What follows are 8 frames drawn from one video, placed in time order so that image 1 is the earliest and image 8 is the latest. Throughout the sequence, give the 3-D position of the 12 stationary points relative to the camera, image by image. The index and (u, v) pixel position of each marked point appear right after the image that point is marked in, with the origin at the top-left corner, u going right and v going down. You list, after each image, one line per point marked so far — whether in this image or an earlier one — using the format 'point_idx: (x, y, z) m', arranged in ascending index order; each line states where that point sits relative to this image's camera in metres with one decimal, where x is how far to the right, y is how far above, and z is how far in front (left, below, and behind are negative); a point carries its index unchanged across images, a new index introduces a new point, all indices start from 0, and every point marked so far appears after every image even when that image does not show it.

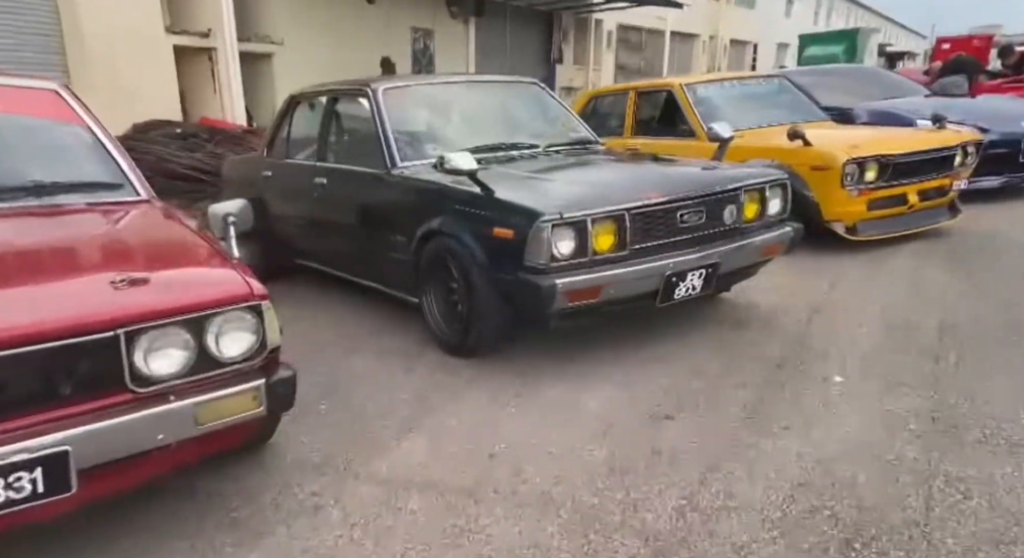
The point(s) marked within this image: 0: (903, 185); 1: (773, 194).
0: (+3.1, +0.7, +5.2) m
1: (+1.4, +0.5, +3.5) m
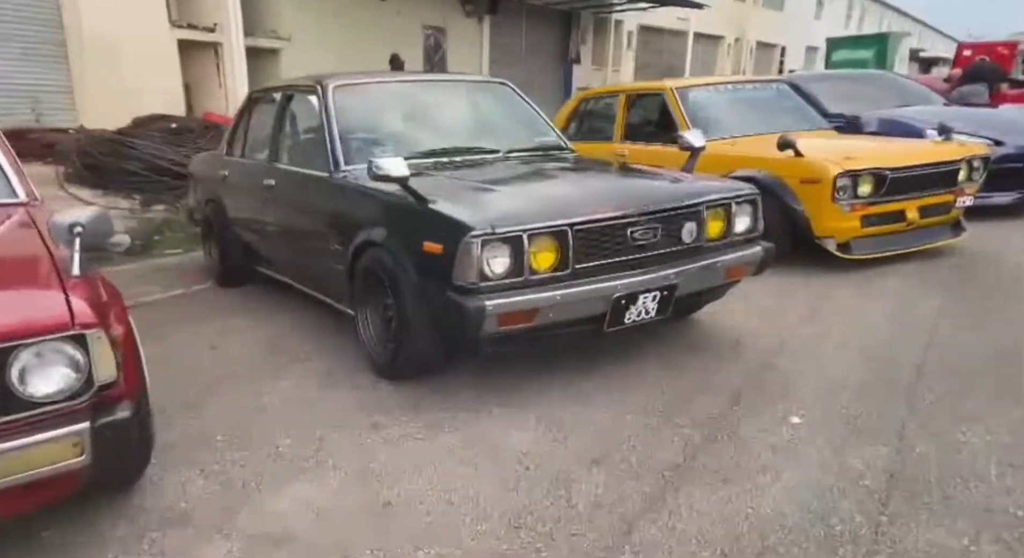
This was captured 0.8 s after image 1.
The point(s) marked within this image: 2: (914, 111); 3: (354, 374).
0: (+2.9, +0.6, +4.9) m
1: (+1.1, +0.3, +3.3) m
2: (+4.6, +1.9, +7.6) m
3: (-0.7, -0.4, +3.0) m
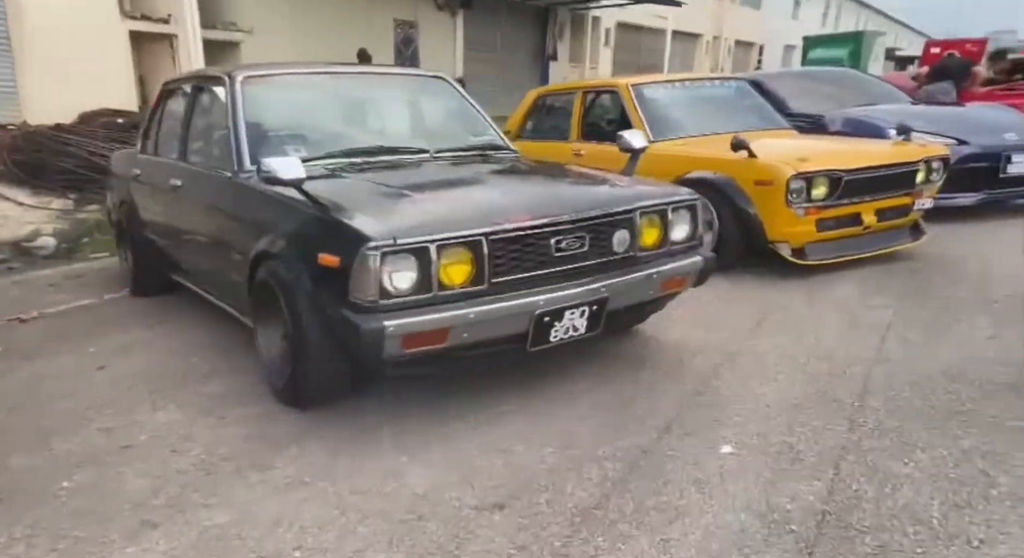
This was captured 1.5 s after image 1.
0: (+2.5, +0.5, +4.7) m
1: (+0.8, +0.3, +3.0) m
2: (+4.1, +1.9, +7.4) m
3: (-1.1, -0.5, +2.7) m
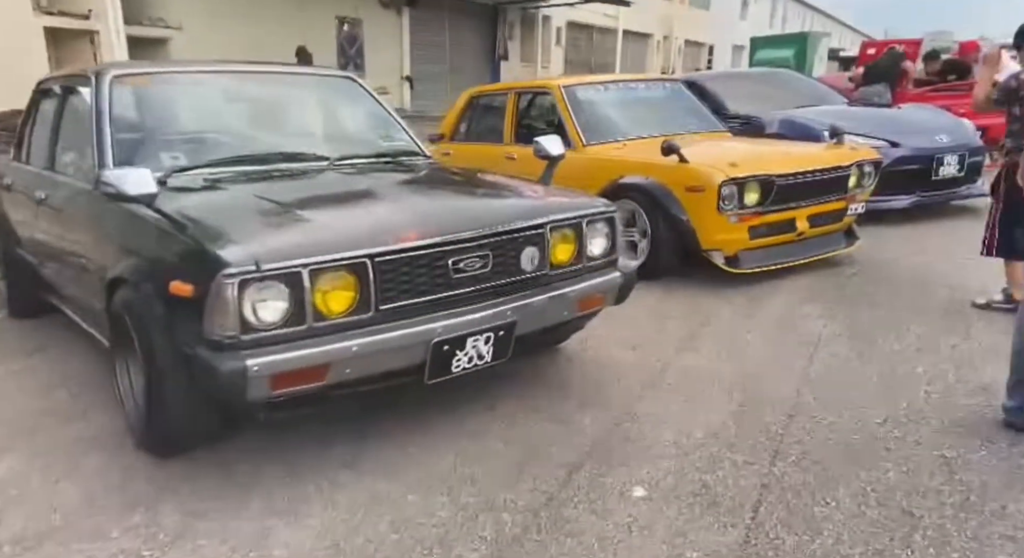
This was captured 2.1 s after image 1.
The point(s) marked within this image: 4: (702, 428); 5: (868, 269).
0: (+1.9, +0.5, +4.6) m
1: (+0.4, +0.2, +2.8) m
2: (+3.4, +1.9, +7.4) m
3: (-1.4, -0.6, +2.4) m
4: (+0.7, -0.6, +2.6) m
5: (+2.7, +0.1, +5.0) m
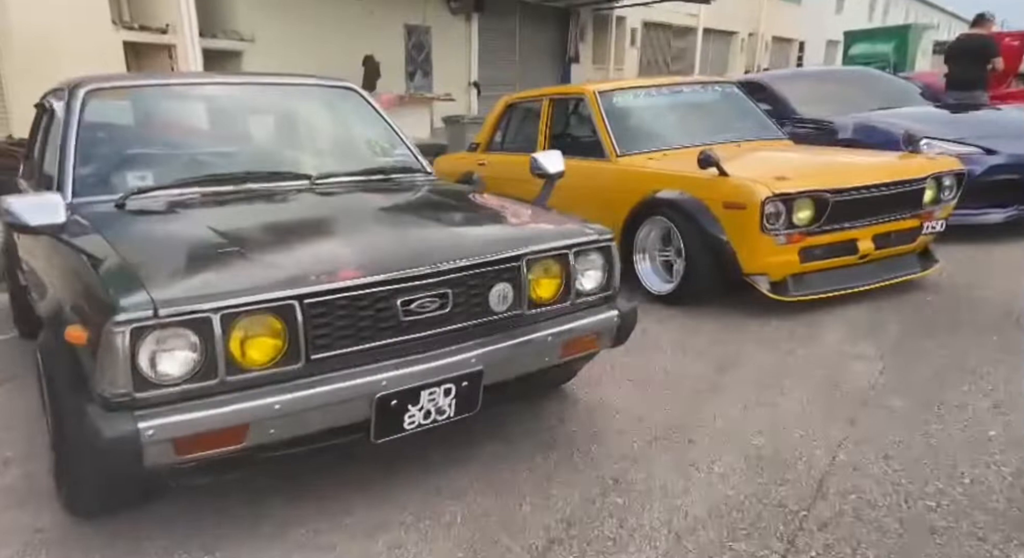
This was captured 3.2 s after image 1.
0: (+2.1, +0.3, +4.0) m
1: (+0.3, +0.1, +2.4) m
2: (+3.8, +1.7, +6.7) m
3: (-1.6, -0.7, +2.2) m
4: (+0.6, -0.7, +2.1) m
5: (+2.8, -0.1, +4.3) m
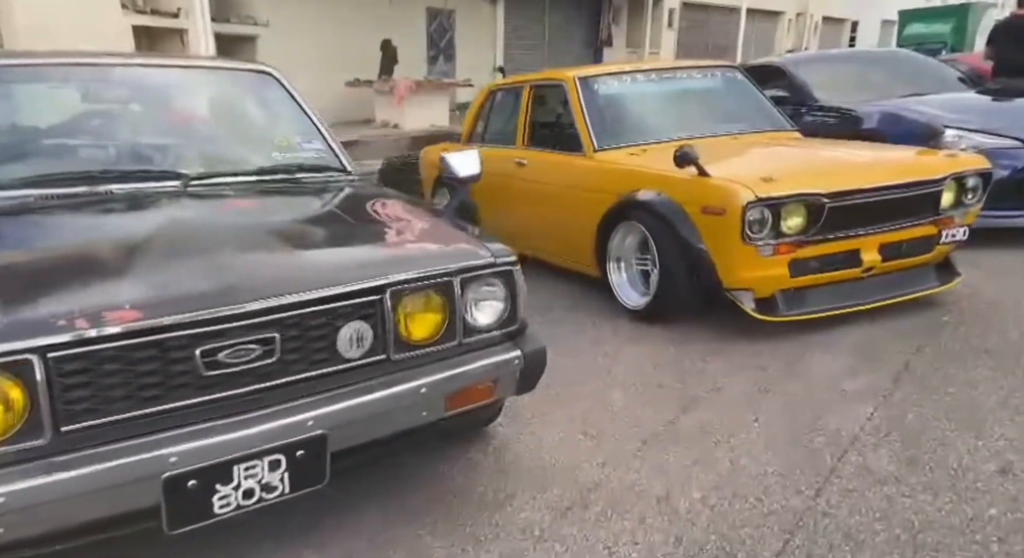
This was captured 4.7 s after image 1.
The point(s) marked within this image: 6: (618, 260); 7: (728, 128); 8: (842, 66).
0: (+1.8, +0.2, +3.5) m
1: (-0.1, 0.0, +1.9) m
2: (+3.7, +1.6, +6.0) m
3: (-1.9, -0.8, +1.8) m
4: (+0.2, -0.8, +1.6) m
5: (+2.5, -0.2, +3.7) m
6: (+0.7, +0.1, +4.2) m
7: (+1.6, +1.1, +4.9) m
8: (+3.5, +2.3, +7.1) m
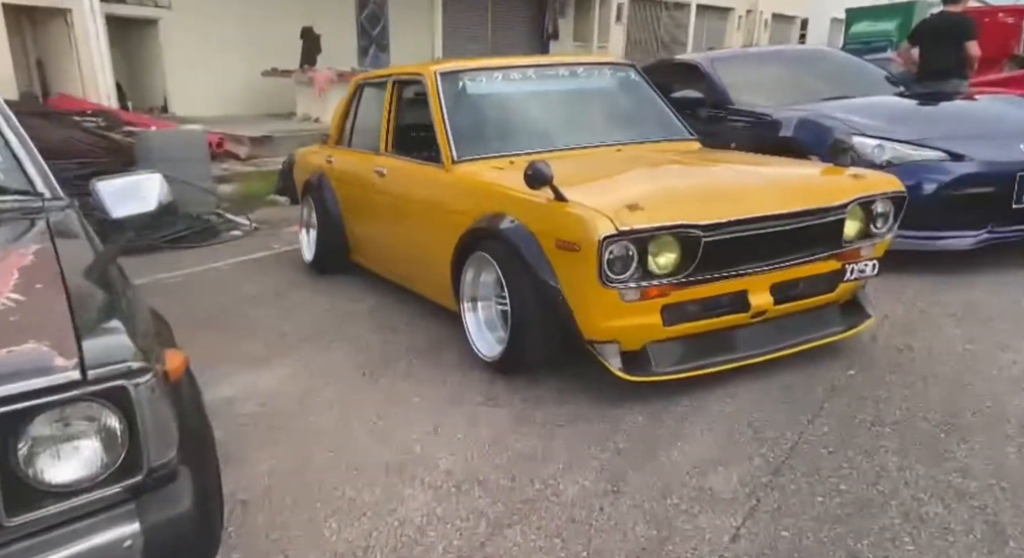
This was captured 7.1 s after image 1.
0: (+0.9, 0.0, +2.8) m
1: (-0.8, -0.3, +1.2) m
2: (+2.7, +1.4, +5.4) m
3: (-2.7, -1.0, +0.9) m
4: (-0.5, -1.1, +0.9) m
5: (+1.7, -0.4, +3.1) m
6: (-0.2, -0.1, +3.5) m
7: (+0.7, +0.9, +4.2) m
8: (+2.4, +2.1, +6.5) m
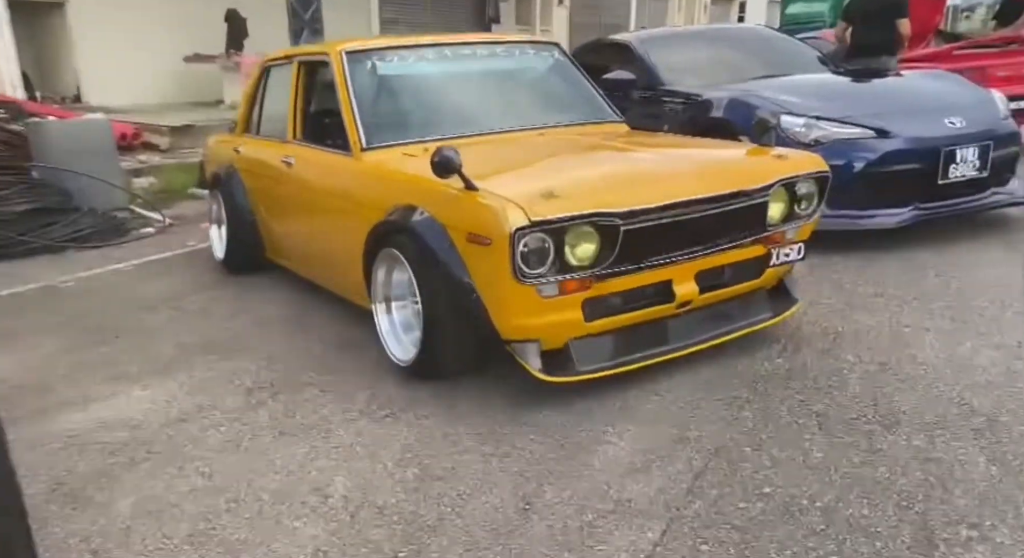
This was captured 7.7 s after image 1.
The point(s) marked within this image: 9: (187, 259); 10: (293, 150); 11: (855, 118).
0: (+0.6, 0.0, +2.6) m
1: (-1.0, -0.3, +0.9) m
2: (+2.1, +1.6, +5.3) m
3: (-2.8, -1.2, +0.5) m
4: (-0.7, -1.1, +0.7) m
5: (+1.3, -0.3, +3.0) m
6: (-0.6, -0.1, +3.2) m
7: (+0.2, +1.0, +4.0) m
8: (+1.7, +2.3, +6.4) m
9: (-2.6, +0.2, +5.4) m
10: (-1.3, +0.8, +4.1) m
11: (+2.3, +1.1, +4.5) m
